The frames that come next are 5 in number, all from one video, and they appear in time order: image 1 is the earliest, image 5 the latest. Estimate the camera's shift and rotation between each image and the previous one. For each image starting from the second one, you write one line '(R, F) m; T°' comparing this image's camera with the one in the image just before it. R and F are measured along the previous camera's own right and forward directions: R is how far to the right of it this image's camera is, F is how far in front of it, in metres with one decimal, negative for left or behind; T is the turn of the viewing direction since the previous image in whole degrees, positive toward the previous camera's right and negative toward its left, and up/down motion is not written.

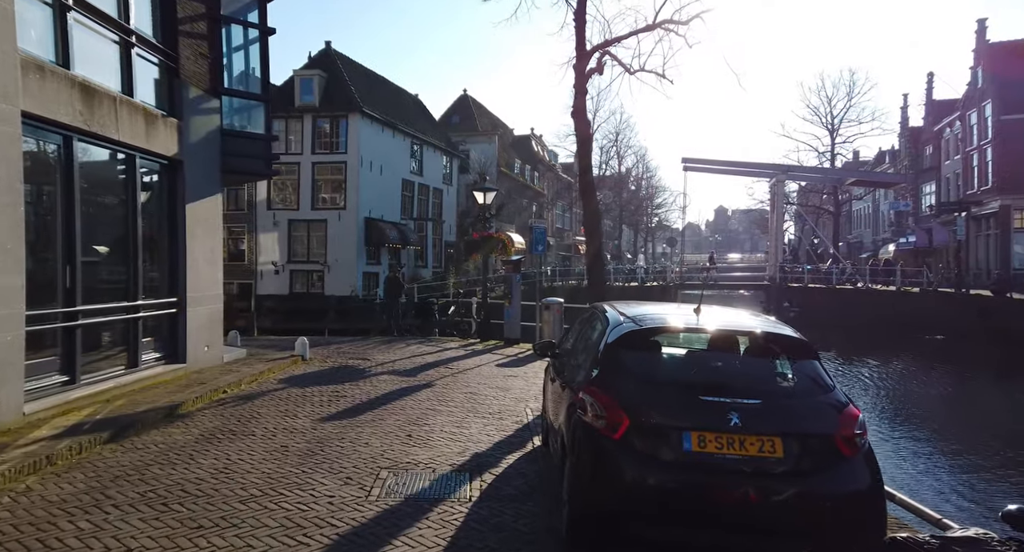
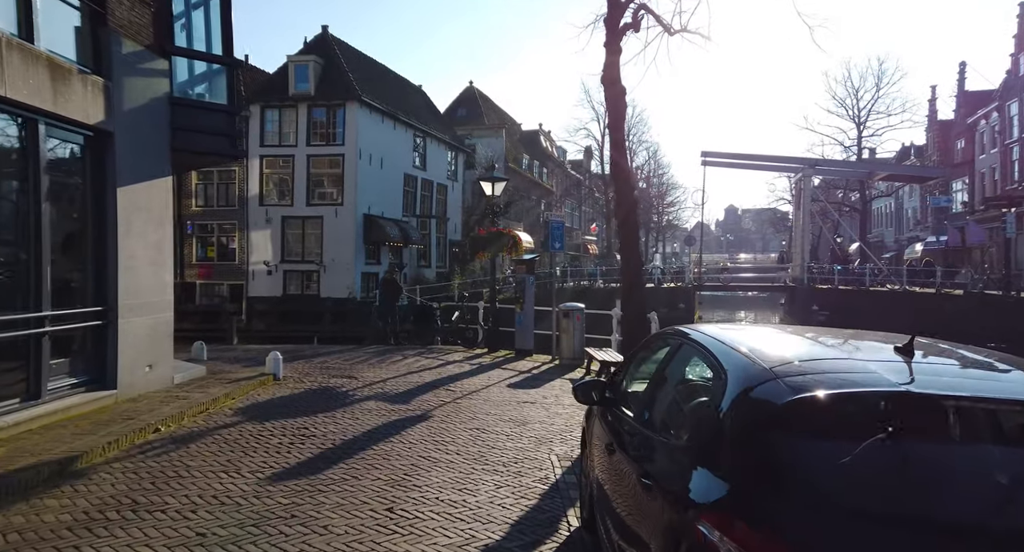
(-0.1, +2.0) m; -1°
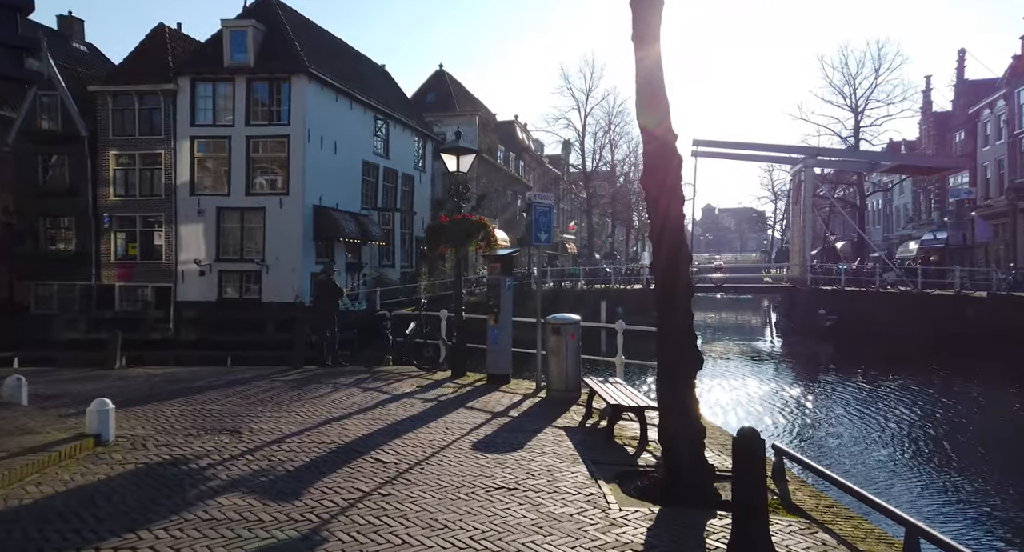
(+0.1, +3.4) m; +2°
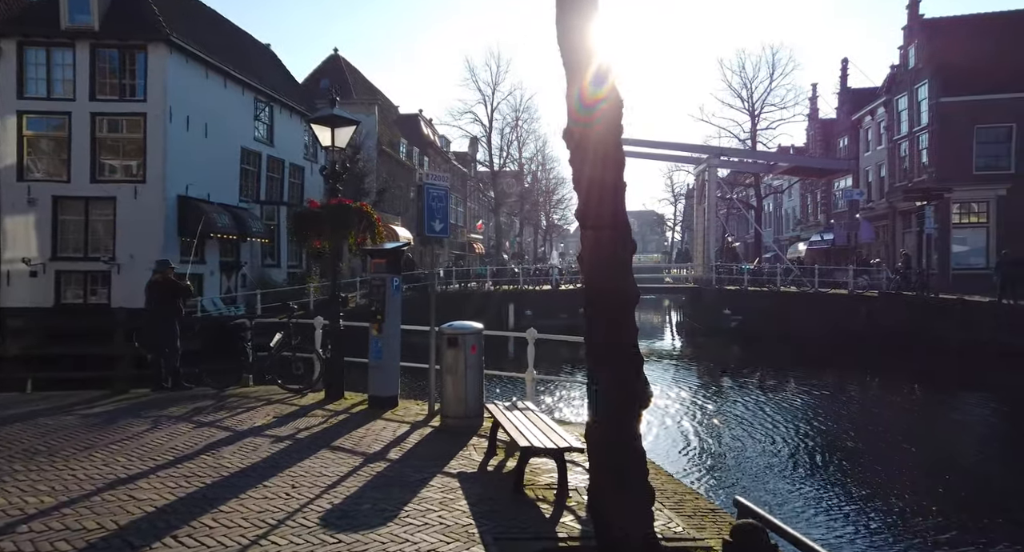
(+0.2, +2.0) m; +7°
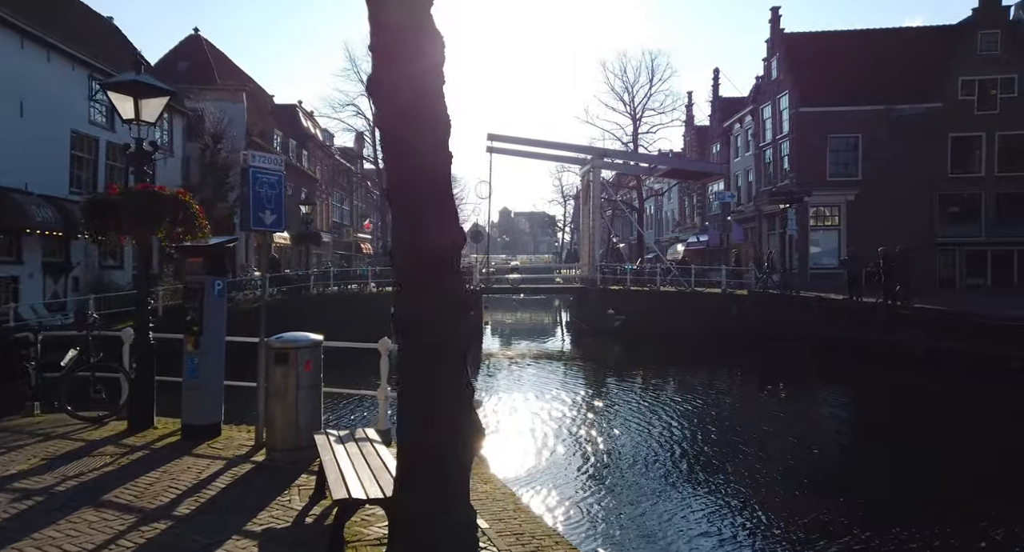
(+0.4, +1.2) m; +9°
